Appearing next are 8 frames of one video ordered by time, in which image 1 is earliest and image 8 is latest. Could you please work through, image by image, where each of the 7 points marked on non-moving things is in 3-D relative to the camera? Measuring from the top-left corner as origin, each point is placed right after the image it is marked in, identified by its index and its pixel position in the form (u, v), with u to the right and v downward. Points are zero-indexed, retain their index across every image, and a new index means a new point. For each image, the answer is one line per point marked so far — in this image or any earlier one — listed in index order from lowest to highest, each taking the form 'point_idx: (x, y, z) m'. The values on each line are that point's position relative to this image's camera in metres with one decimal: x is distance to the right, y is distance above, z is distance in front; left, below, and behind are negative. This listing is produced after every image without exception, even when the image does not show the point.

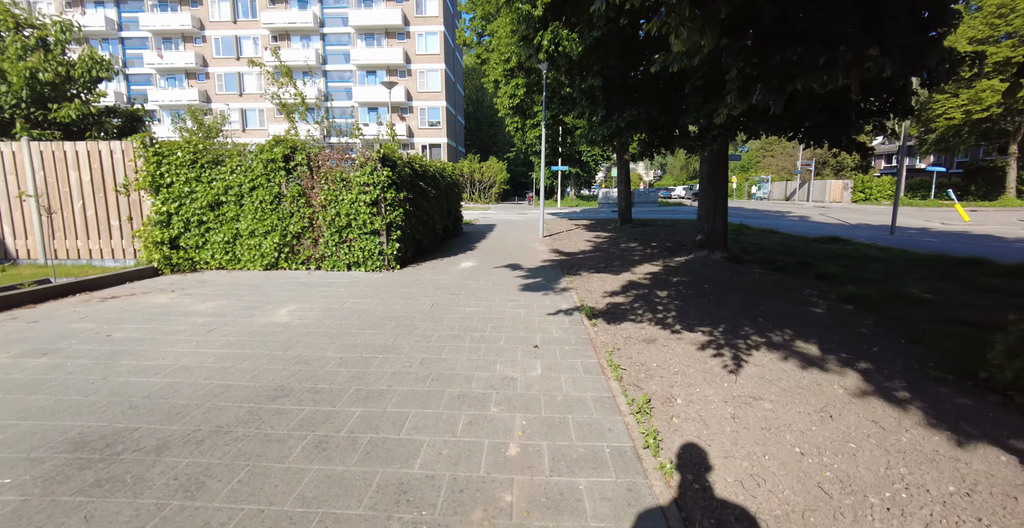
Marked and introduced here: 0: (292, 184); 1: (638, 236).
0: (-4.1, +1.5, +7.8) m
1: (+4.0, +0.8, +13.5) m
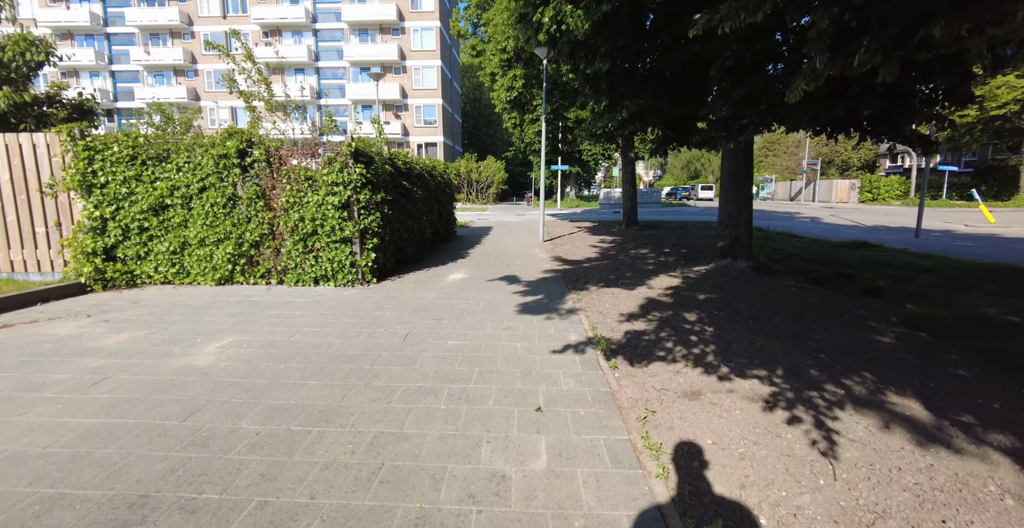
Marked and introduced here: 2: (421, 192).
0: (-4.1, +1.3, +6.6) m
1: (+3.9, +0.6, +12.3) m
2: (-2.1, +1.6, +9.7) m
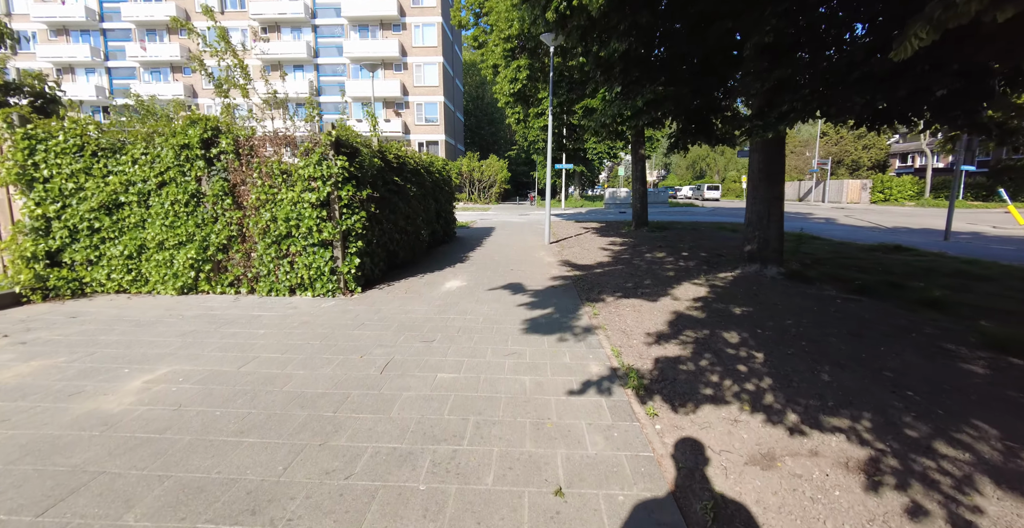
0: (-4.0, +1.2, +5.8) m
1: (+4.0, +0.5, +11.4) m
2: (-2.0, +1.5, +8.8) m
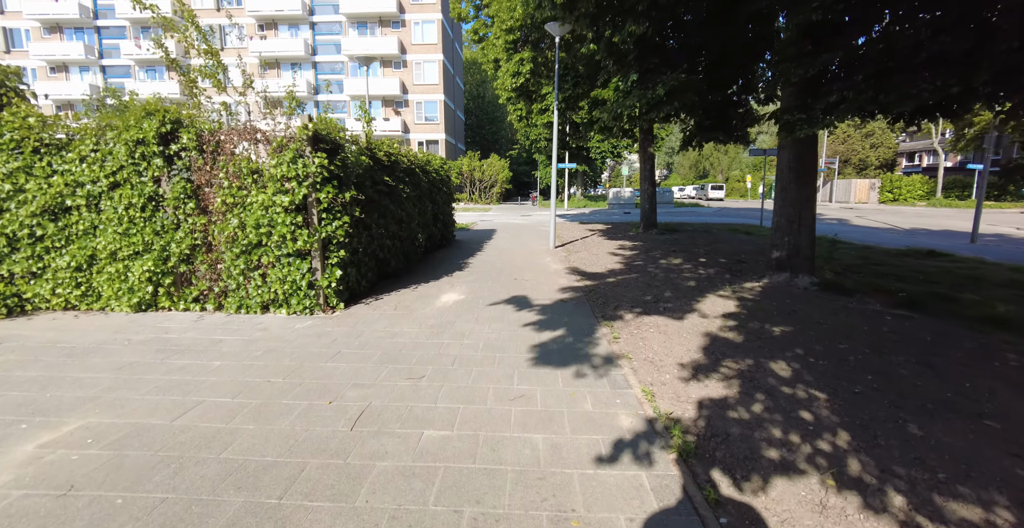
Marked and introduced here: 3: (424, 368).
0: (-4.0, +1.0, +5.0) m
1: (+4.1, +0.4, +10.6) m
2: (-1.9, +1.4, +8.1) m
3: (-0.8, -0.9, +3.6) m
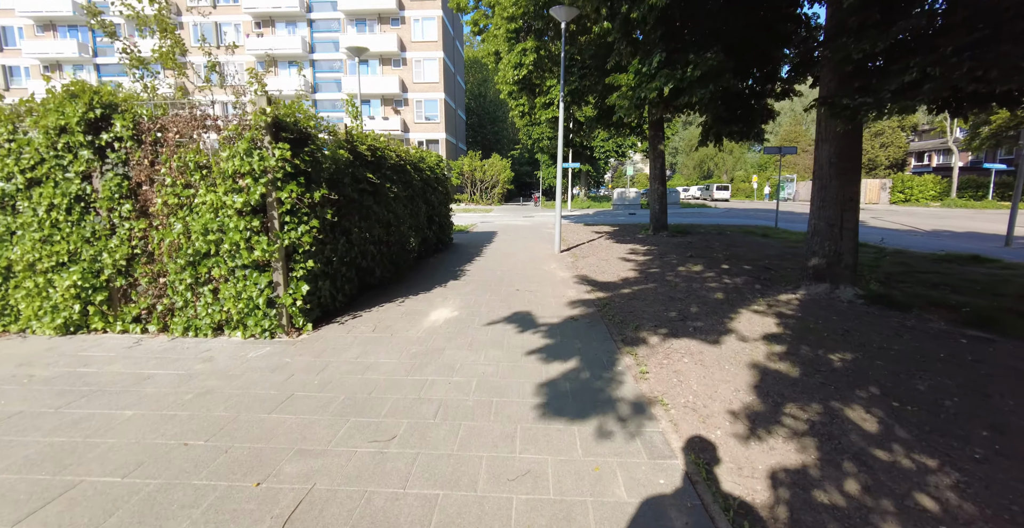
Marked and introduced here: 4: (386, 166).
0: (-4.0, +0.9, +4.2) m
1: (+4.1, +0.2, +9.8) m
2: (-1.9, +1.3, +7.2) m
3: (-0.7, -1.0, +2.7) m
4: (-2.0, +1.6, +6.8) m
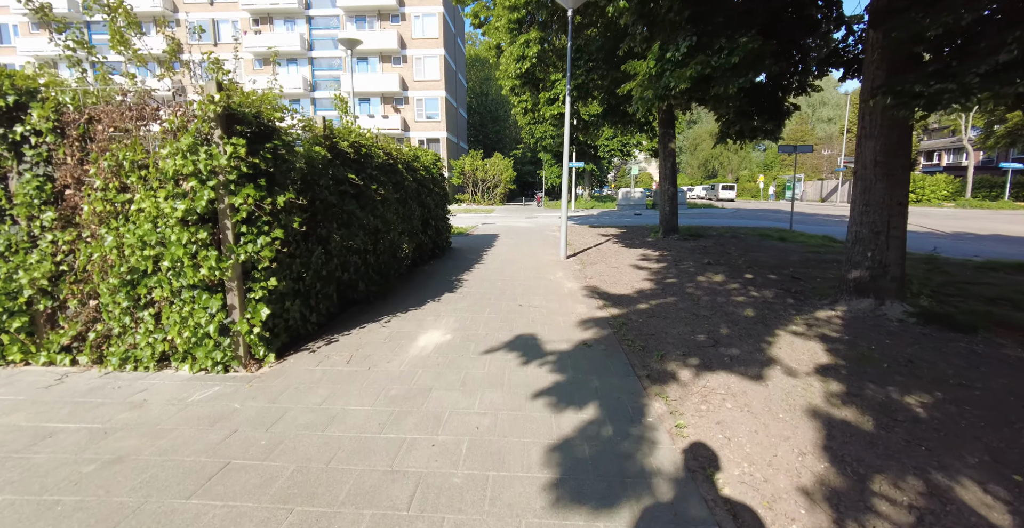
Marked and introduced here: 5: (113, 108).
0: (-4.0, +0.7, +3.5) m
1: (+4.2, +0.1, +9.0) m
2: (-1.9, +1.1, +6.5) m
3: (-0.7, -1.2, +2.0) m
4: (-2.0, +1.4, +6.0) m
5: (-3.2, +1.3, +3.5) m
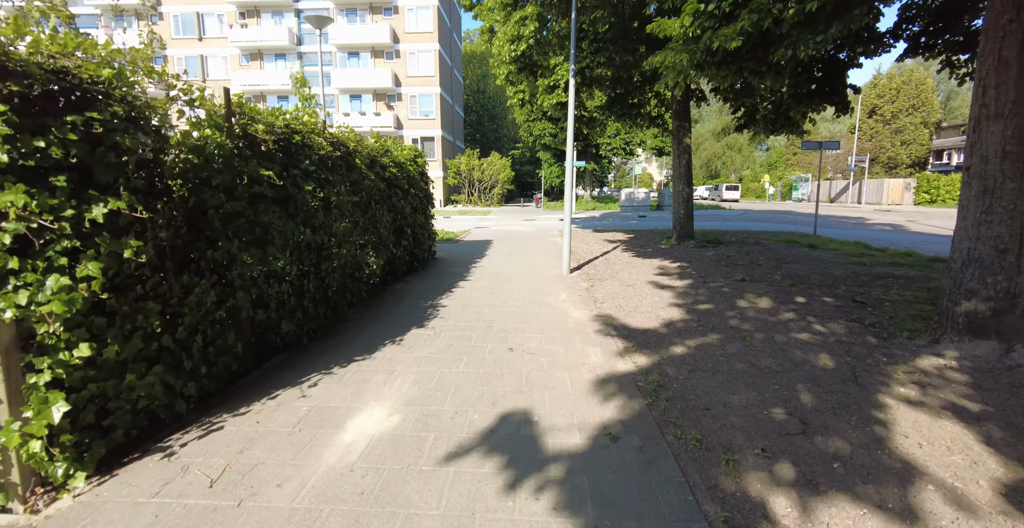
0: (-4.1, +0.4, +1.9) m
1: (+4.0, -0.2, +7.4) m
2: (-2.0, +0.8, +4.9) m
3: (-0.9, -1.5, +0.4) m
4: (-2.1, +1.1, +4.5) m
5: (-3.4, +1.0, +1.9) m
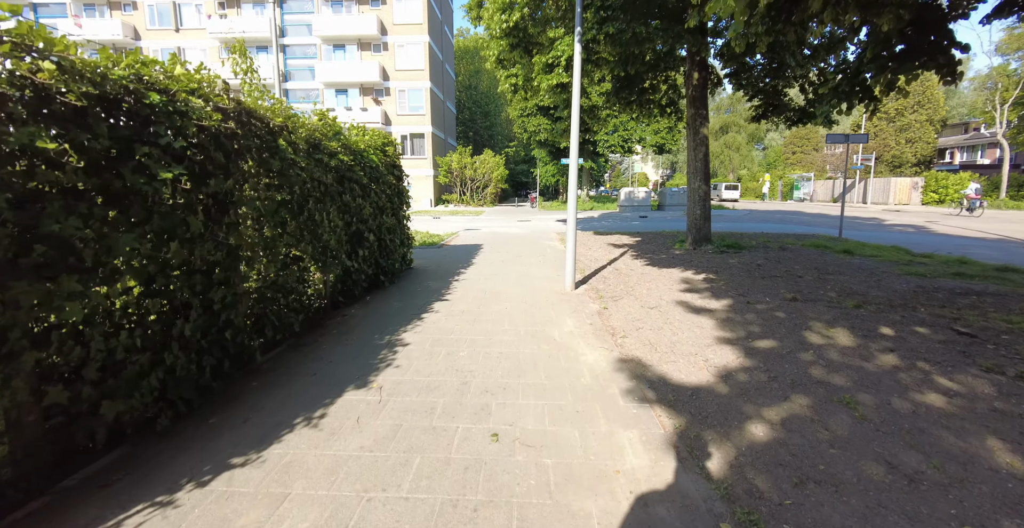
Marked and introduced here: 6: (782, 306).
0: (-4.2, +0.2, +0.2) m
1: (+3.9, -0.4, +5.9) m
2: (-2.1, +0.6, +3.3) m
3: (-0.9, -1.7, -1.2) m
4: (-2.2, +0.9, +2.8) m
5: (-3.4, +0.7, +0.2) m
6: (+3.6, -0.5, +5.6) m
